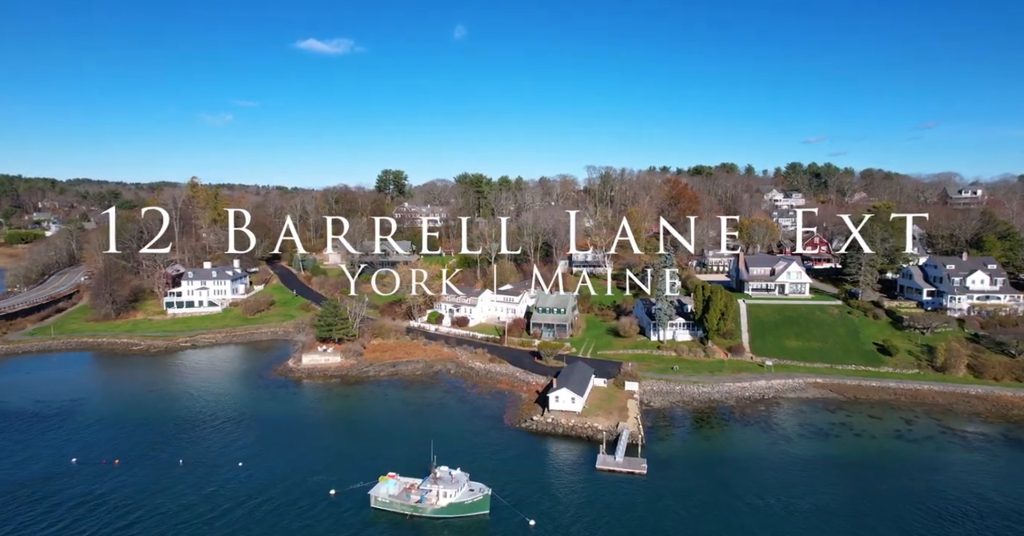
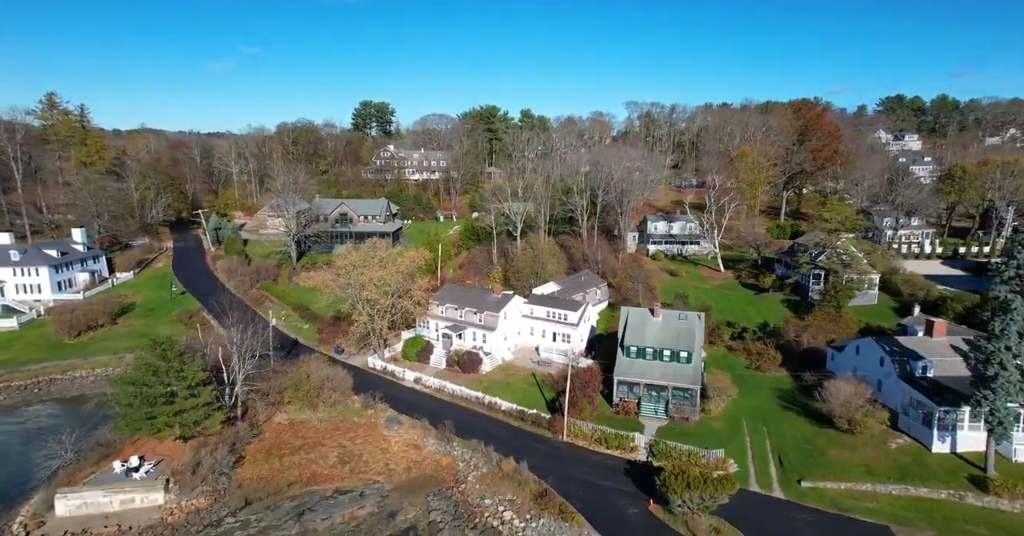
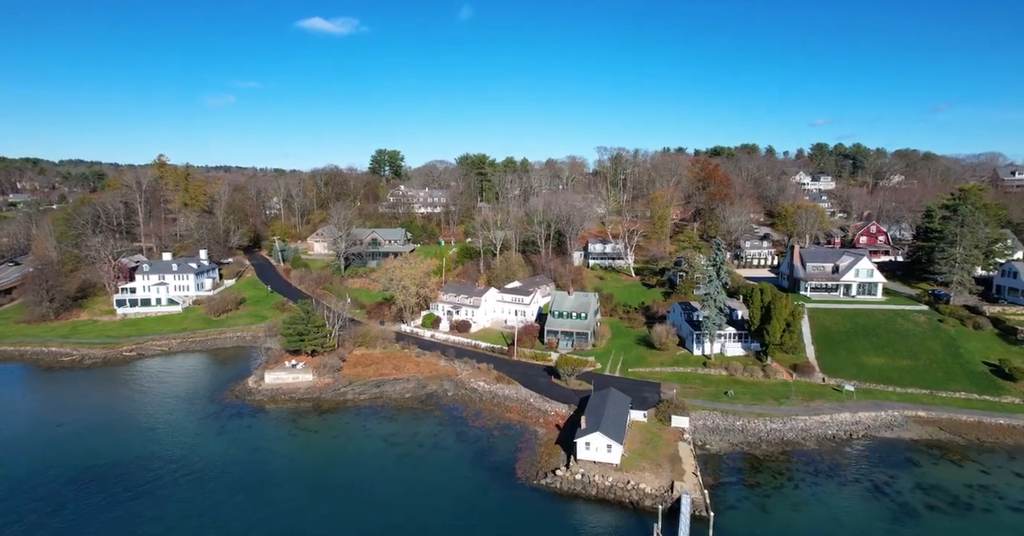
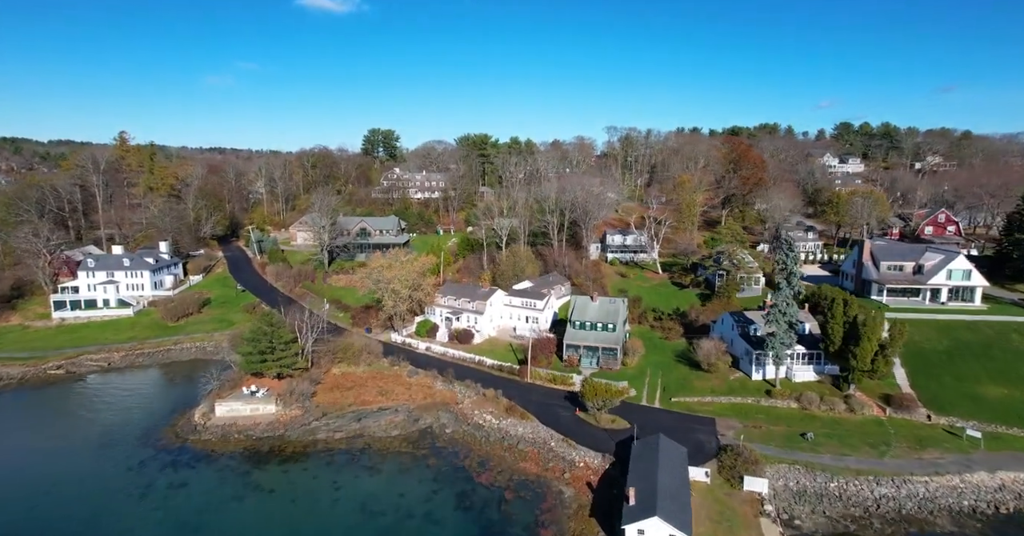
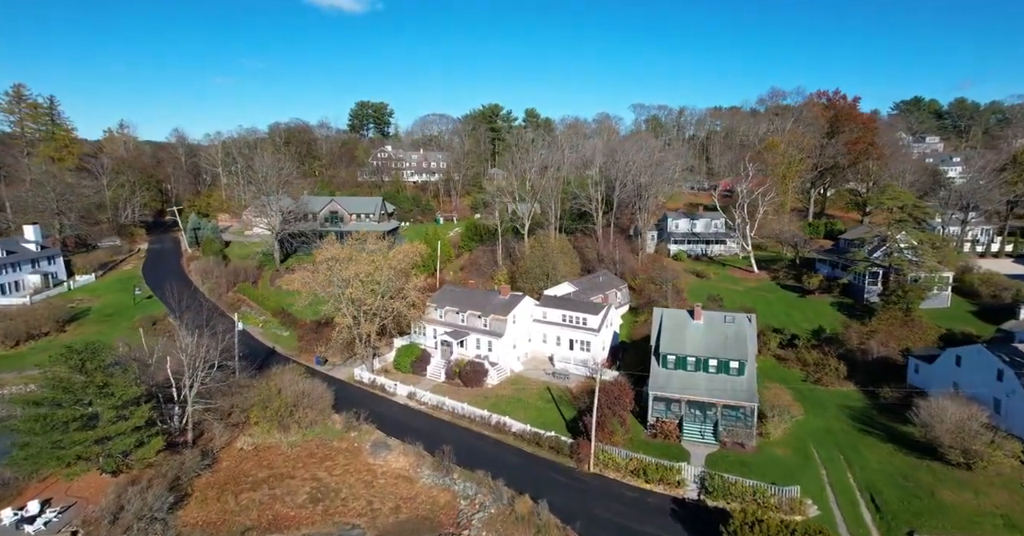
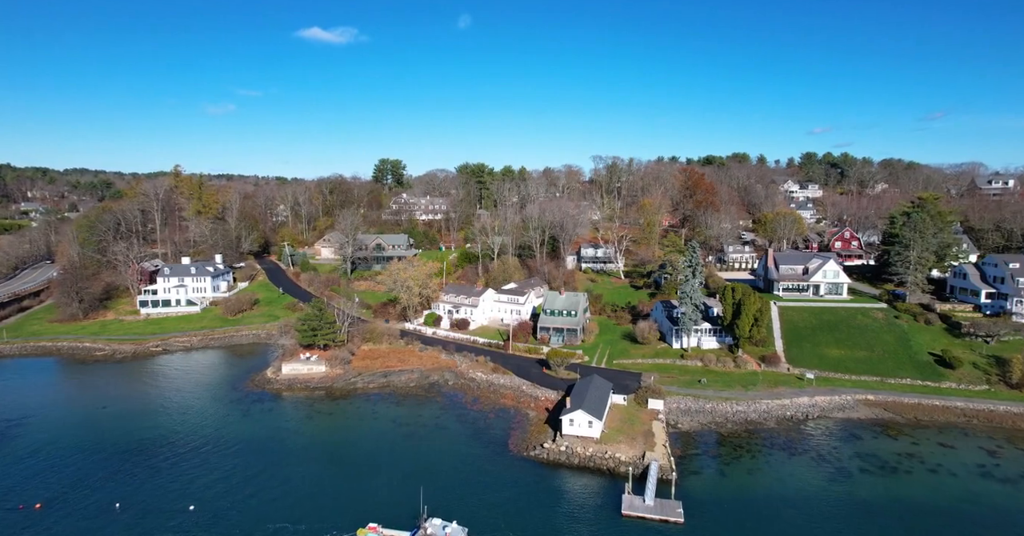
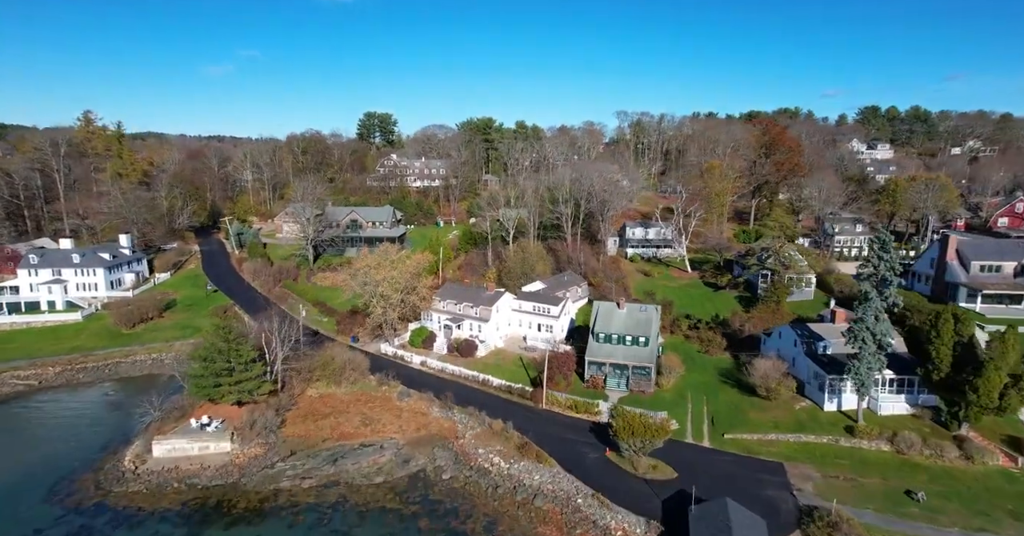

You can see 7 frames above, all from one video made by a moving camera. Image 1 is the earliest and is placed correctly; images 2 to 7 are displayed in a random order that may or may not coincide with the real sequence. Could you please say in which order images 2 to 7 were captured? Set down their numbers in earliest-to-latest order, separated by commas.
6, 3, 4, 7, 2, 5
